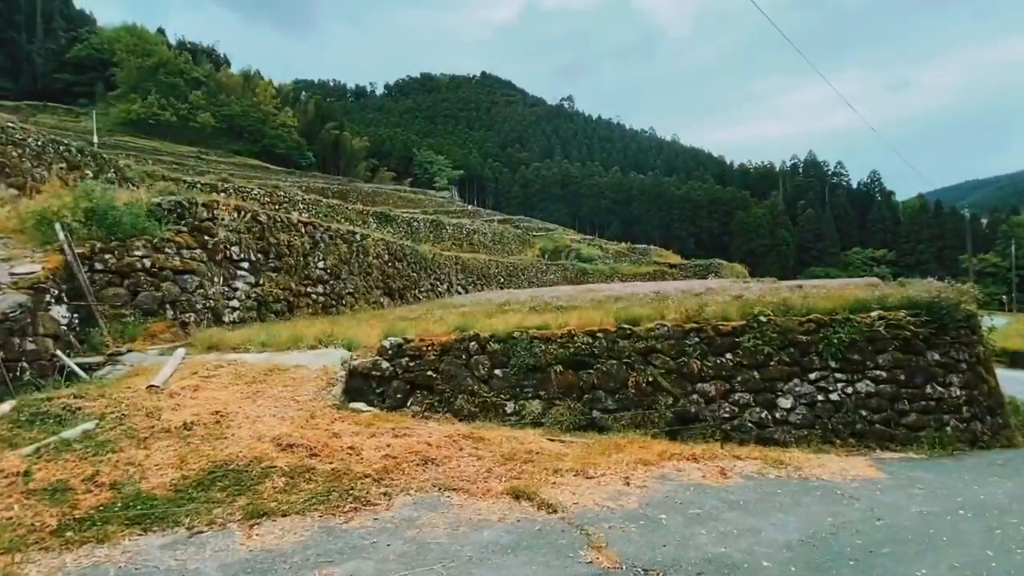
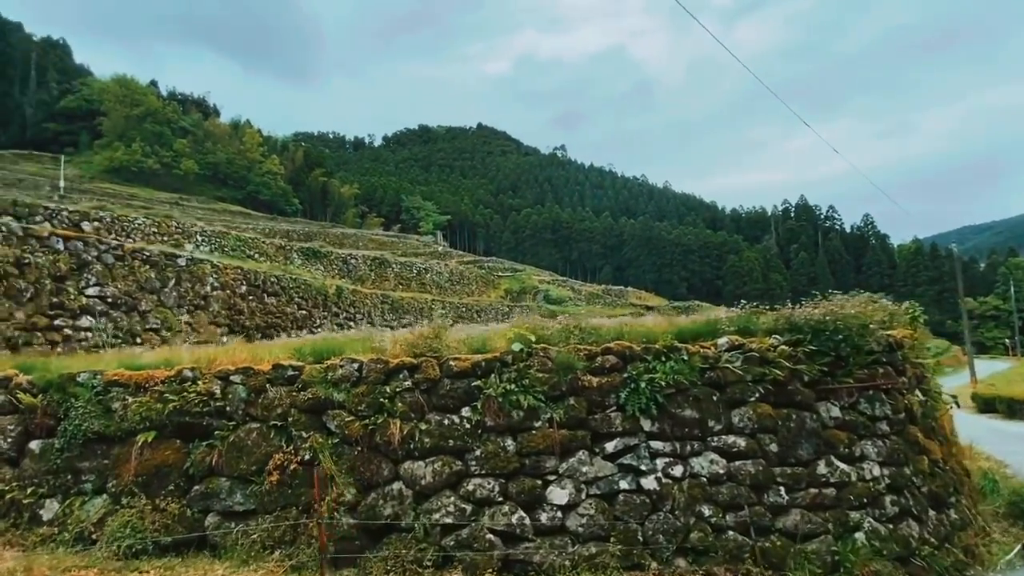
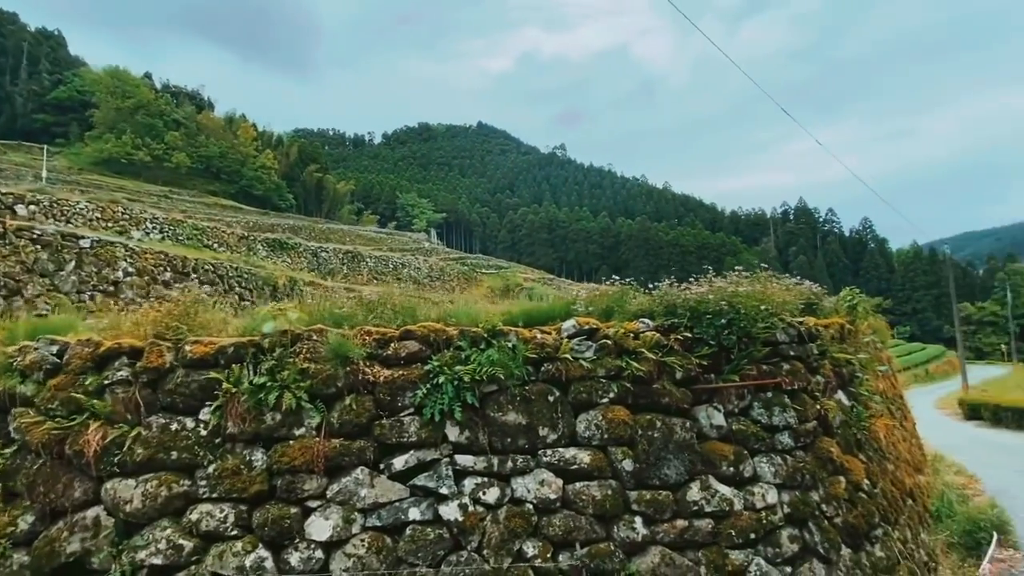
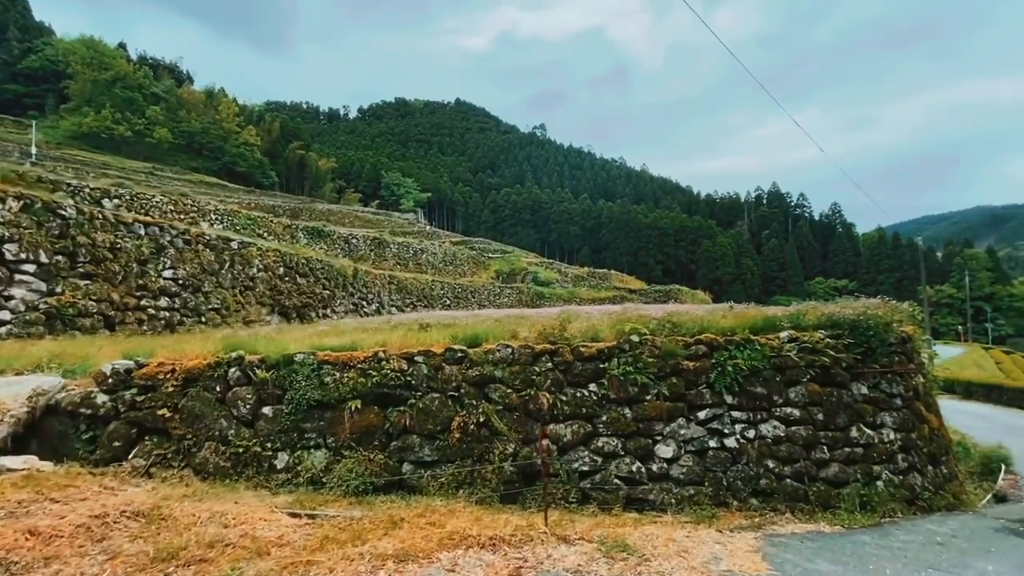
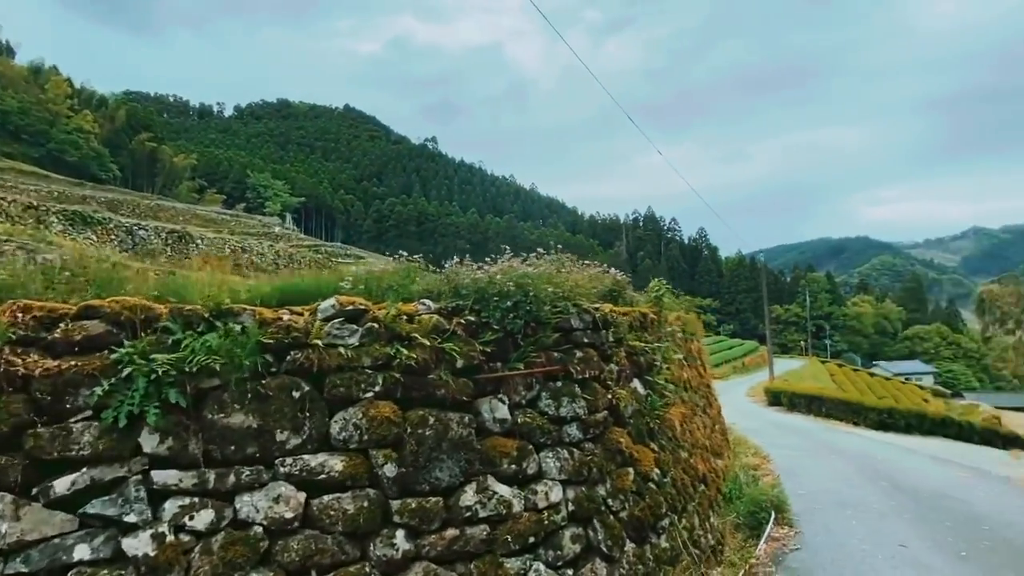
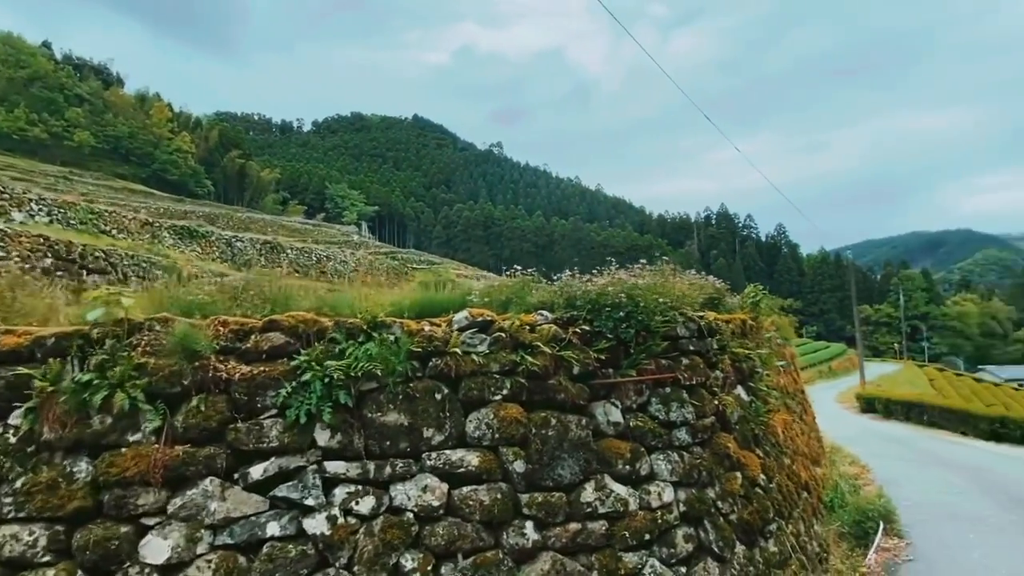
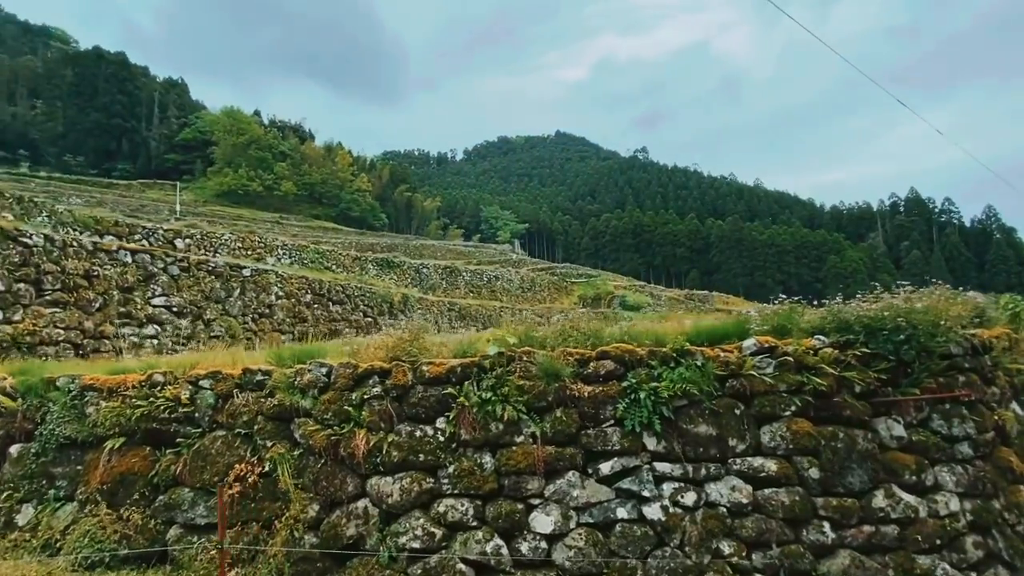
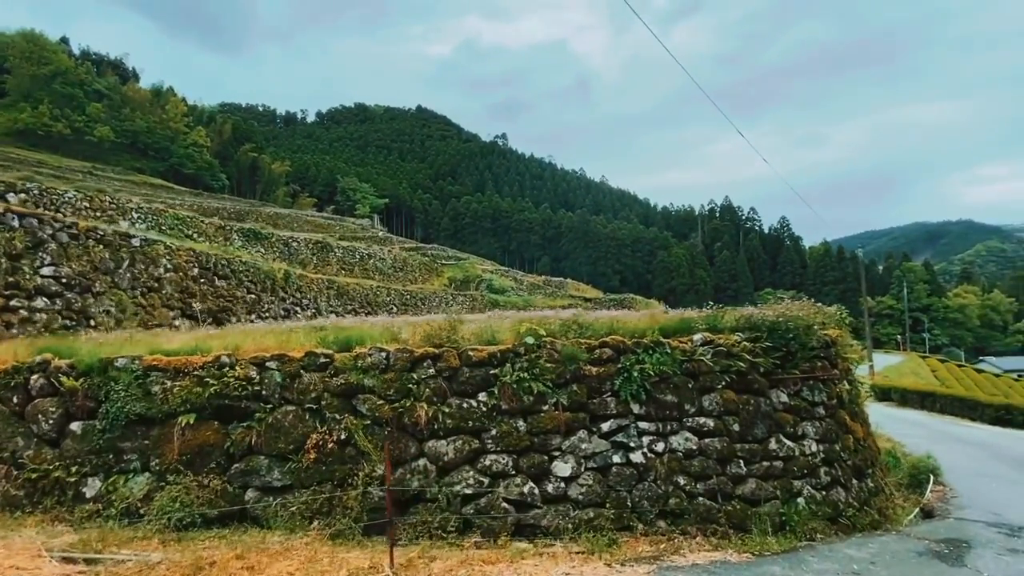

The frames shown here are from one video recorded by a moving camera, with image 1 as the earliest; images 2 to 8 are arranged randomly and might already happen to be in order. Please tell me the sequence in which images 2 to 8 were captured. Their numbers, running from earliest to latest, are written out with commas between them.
4, 8, 2, 7, 3, 6, 5
